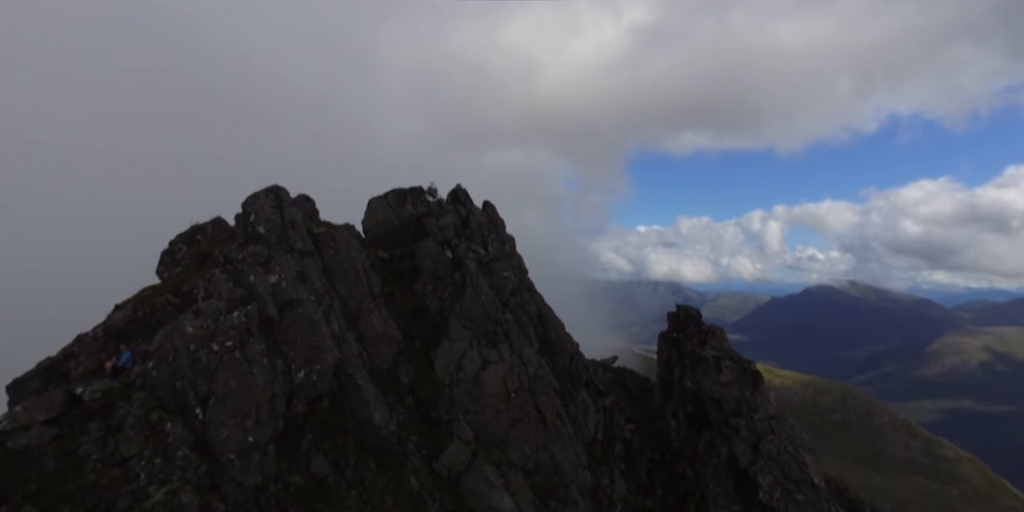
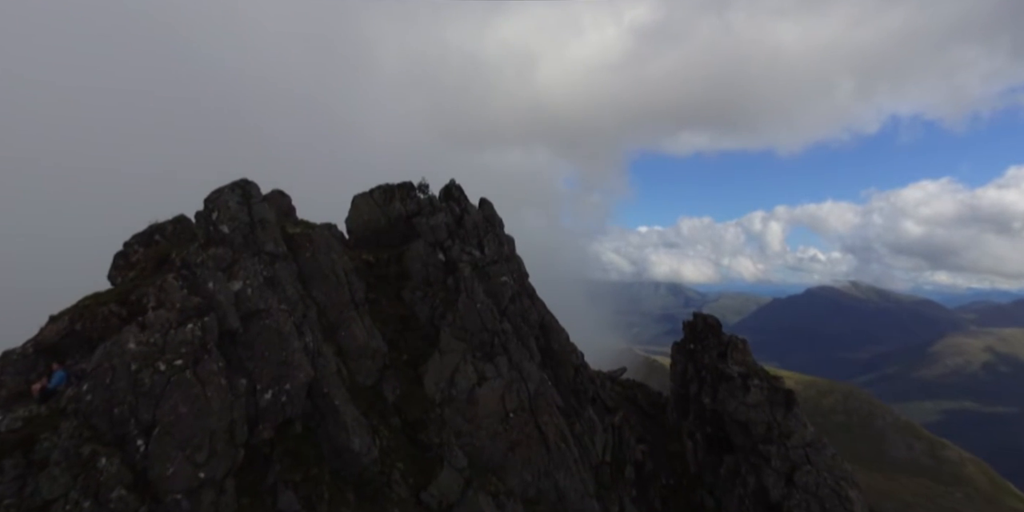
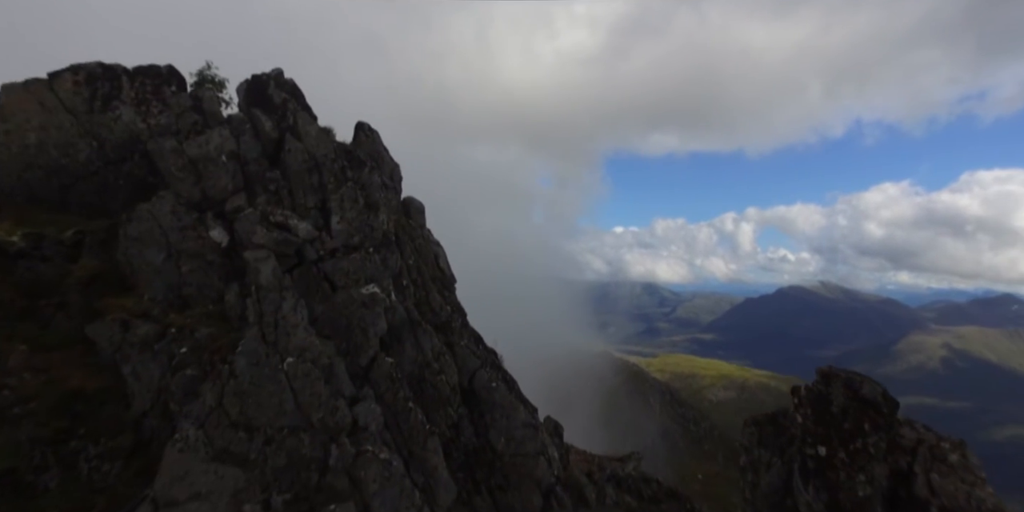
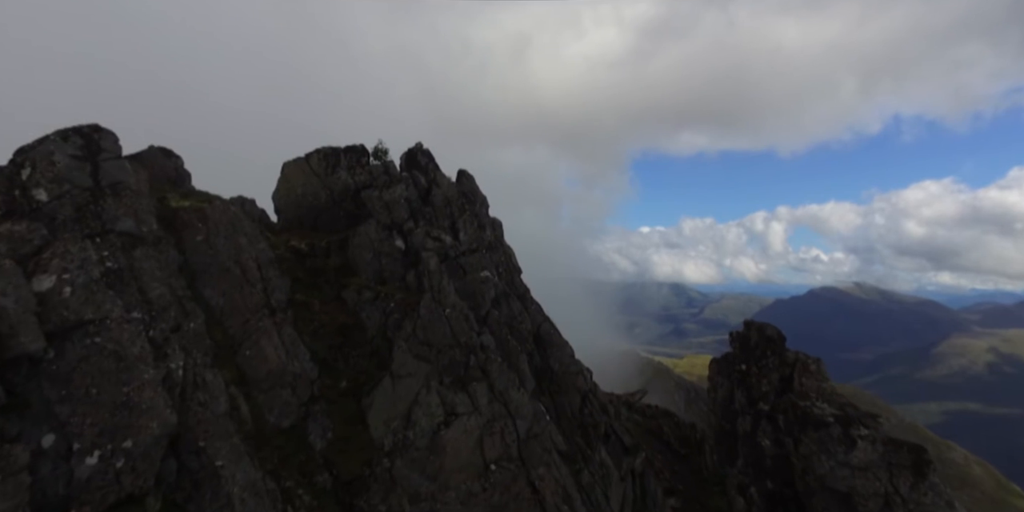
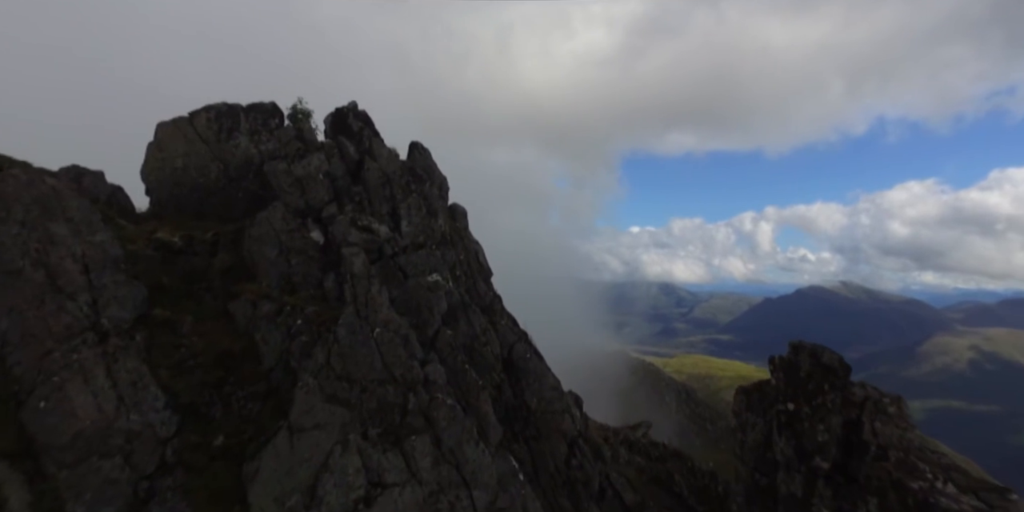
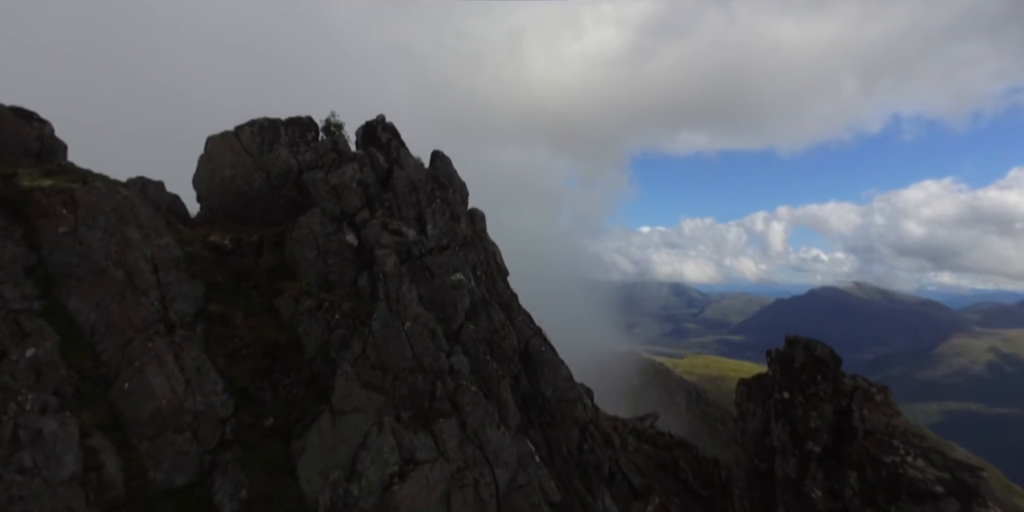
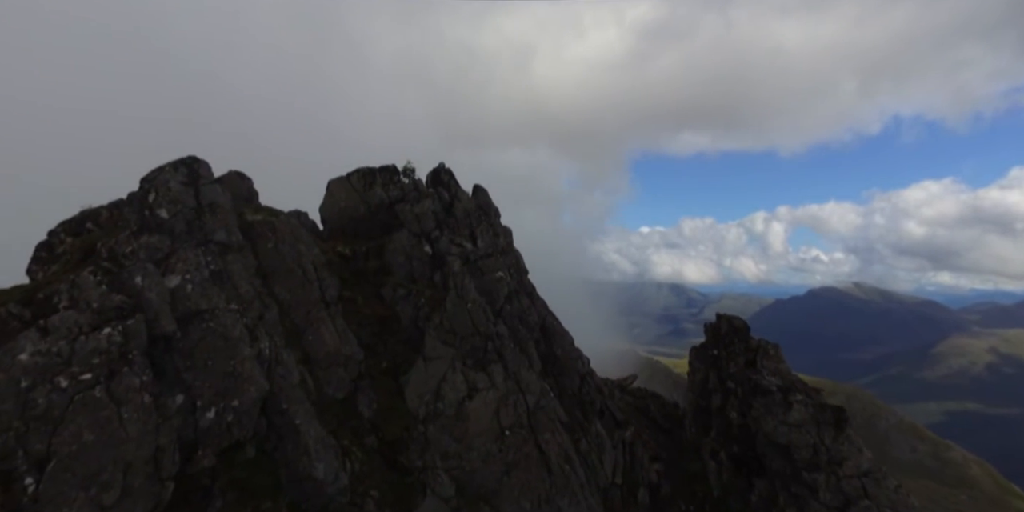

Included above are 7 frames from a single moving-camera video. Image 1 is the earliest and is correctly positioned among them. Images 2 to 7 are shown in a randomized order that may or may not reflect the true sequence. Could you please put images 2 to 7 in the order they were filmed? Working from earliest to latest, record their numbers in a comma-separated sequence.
2, 7, 4, 6, 5, 3
